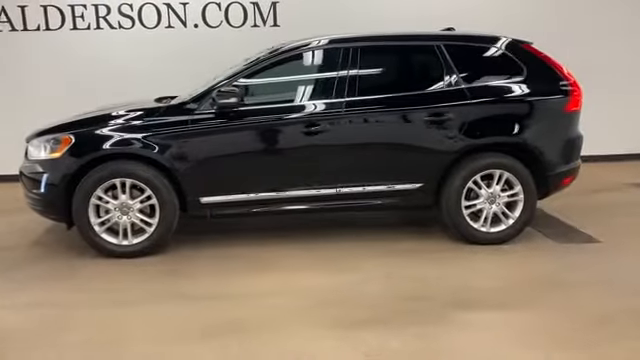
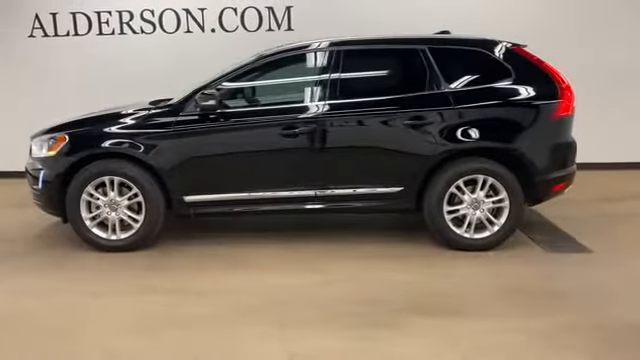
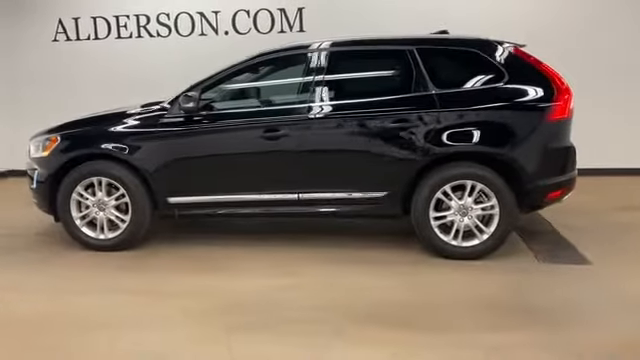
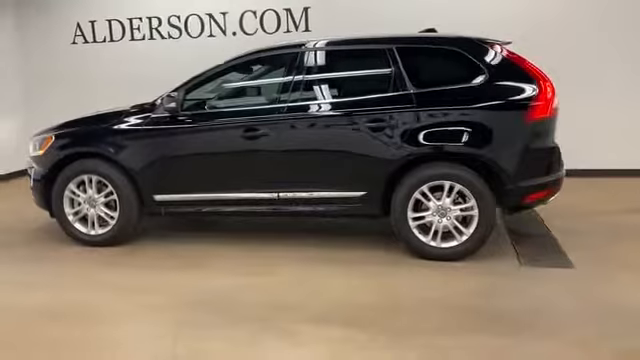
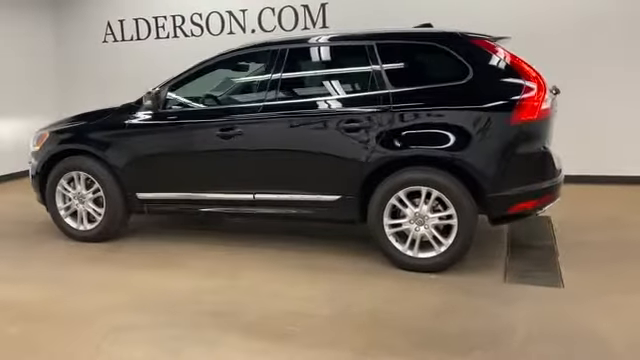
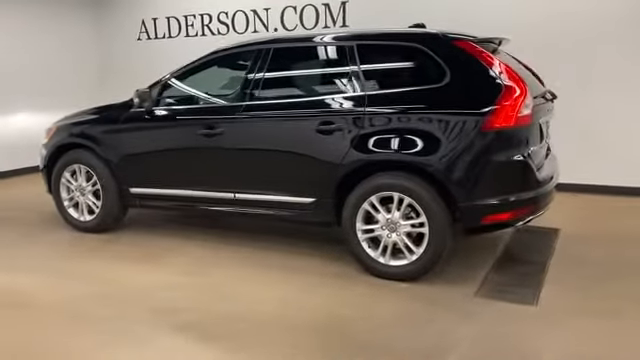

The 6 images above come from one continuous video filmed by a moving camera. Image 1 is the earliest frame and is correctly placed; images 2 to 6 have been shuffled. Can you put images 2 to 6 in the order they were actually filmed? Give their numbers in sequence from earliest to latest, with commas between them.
2, 3, 4, 5, 6
